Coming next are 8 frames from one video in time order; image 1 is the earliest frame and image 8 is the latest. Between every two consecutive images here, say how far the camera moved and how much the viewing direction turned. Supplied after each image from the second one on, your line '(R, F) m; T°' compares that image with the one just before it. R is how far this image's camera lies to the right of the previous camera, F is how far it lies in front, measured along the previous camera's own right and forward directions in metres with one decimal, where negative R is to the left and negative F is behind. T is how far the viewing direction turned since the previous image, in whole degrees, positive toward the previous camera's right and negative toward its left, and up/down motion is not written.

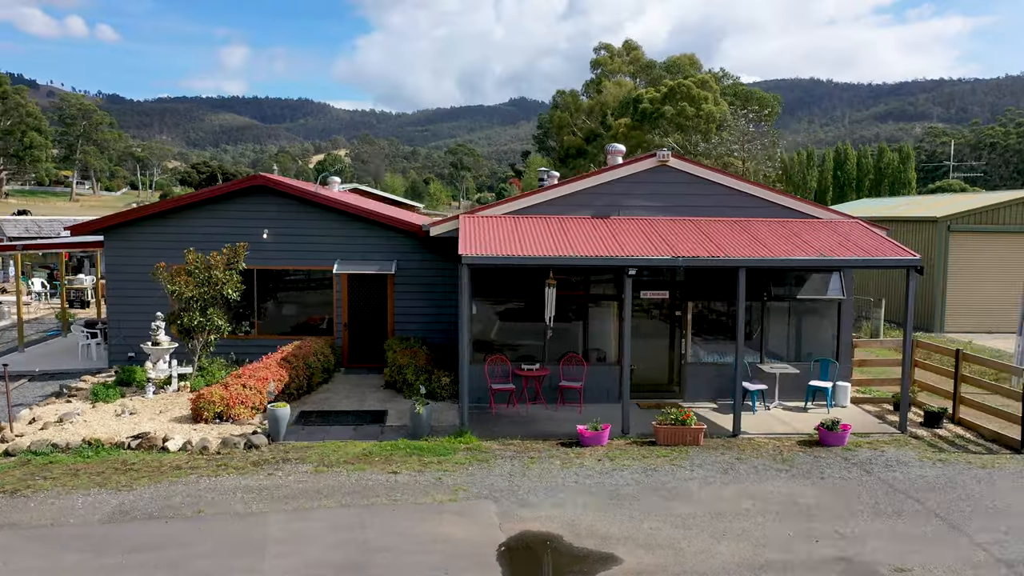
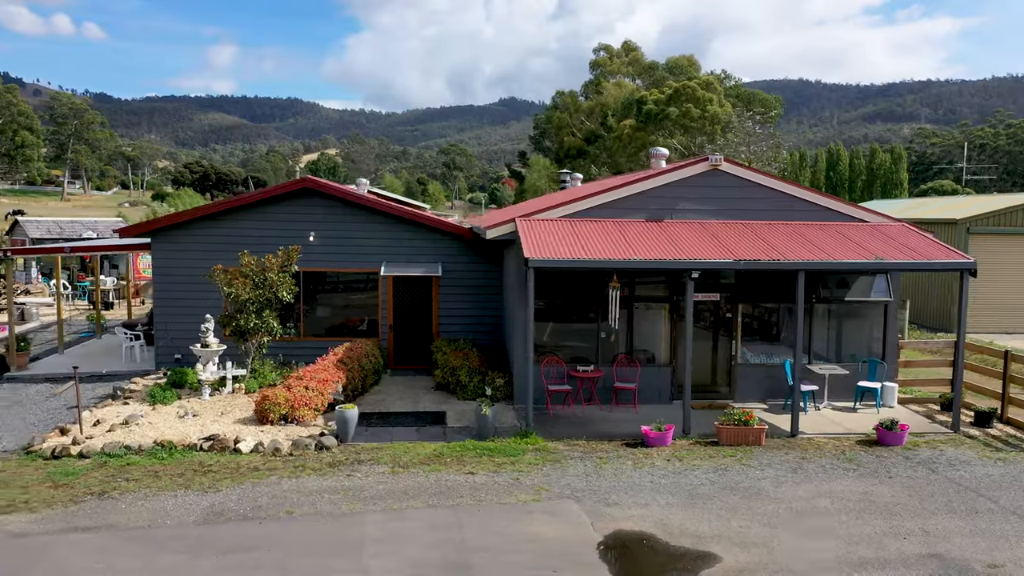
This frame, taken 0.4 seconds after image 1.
(-0.9, -0.1) m; +1°
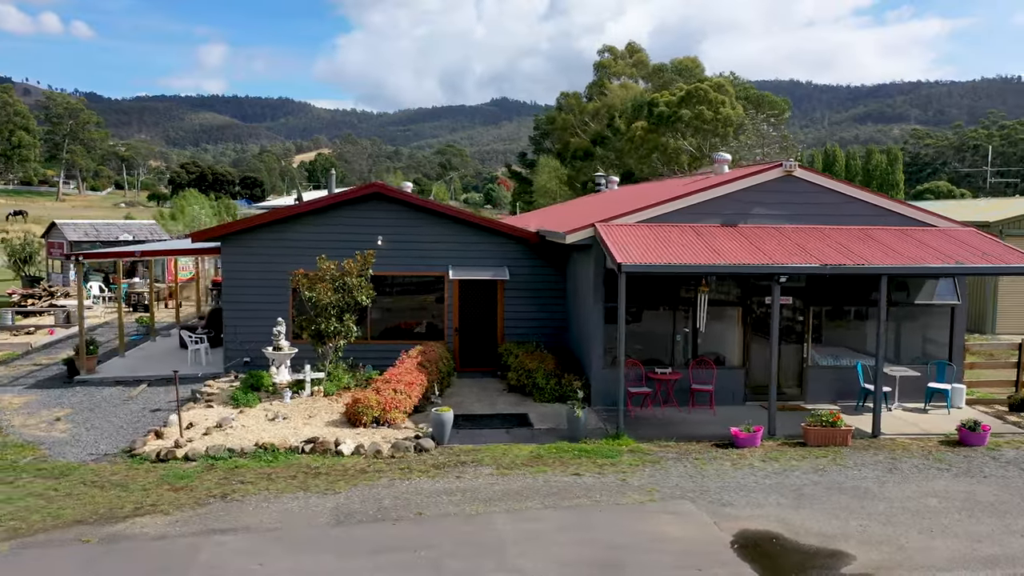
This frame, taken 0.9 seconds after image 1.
(-1.2, -0.2) m; +1°
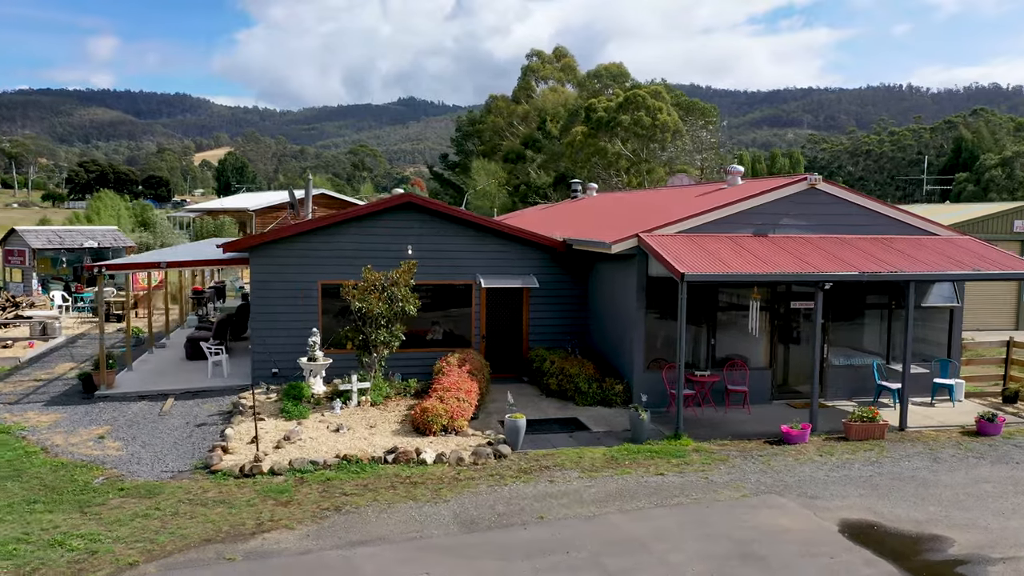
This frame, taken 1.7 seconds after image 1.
(-2.0, -0.2) m; +6°
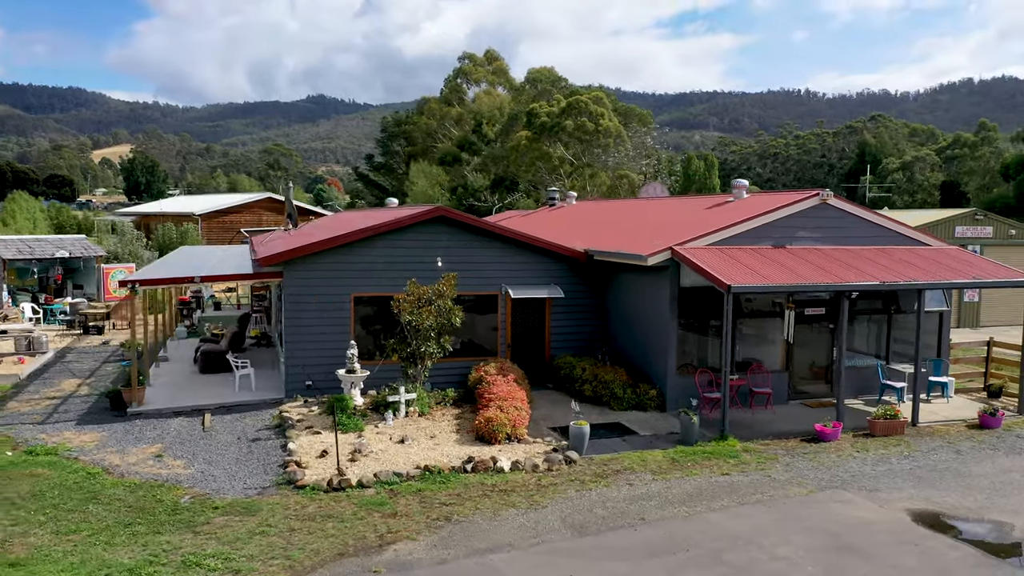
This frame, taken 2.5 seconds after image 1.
(-1.9, -0.4) m; +6°
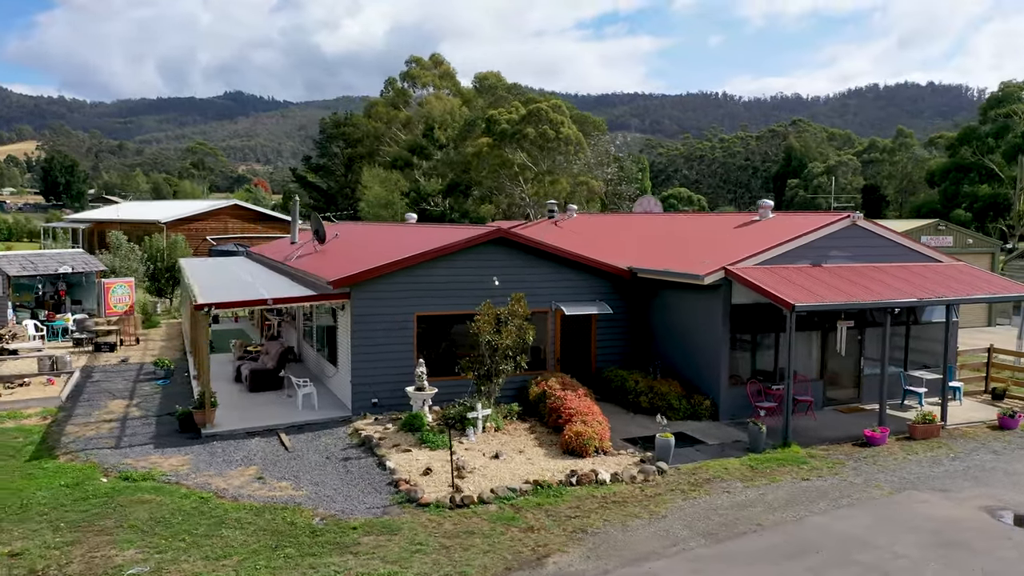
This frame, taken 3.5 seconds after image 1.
(-2.3, -0.5) m; +5°
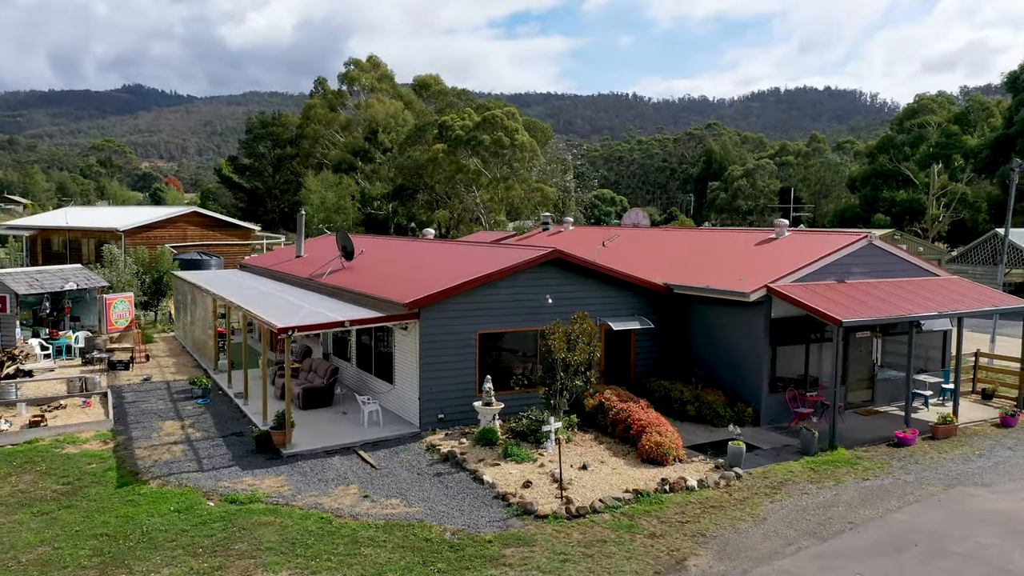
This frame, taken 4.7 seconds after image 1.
(-2.5, -0.6) m; +6°
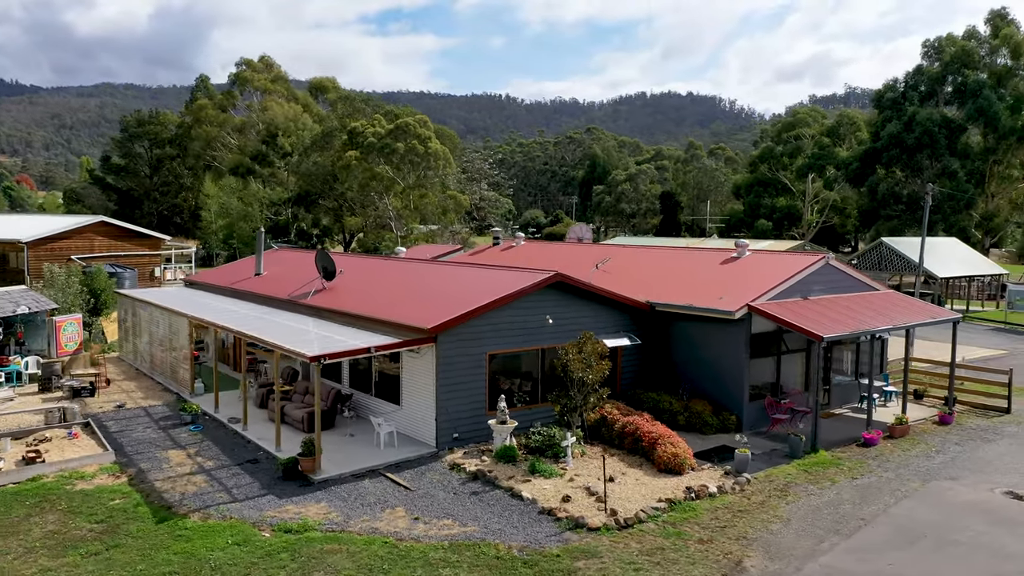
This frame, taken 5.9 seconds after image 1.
(-2.4, -0.5) m; +9°
